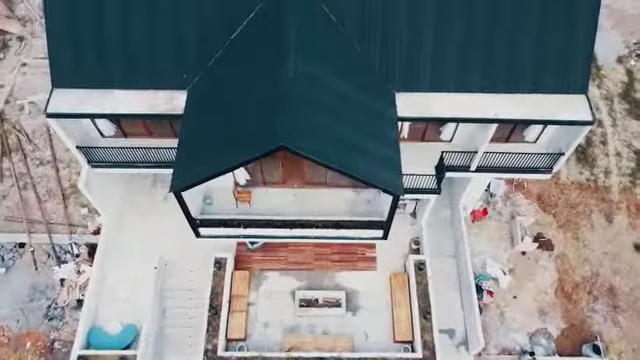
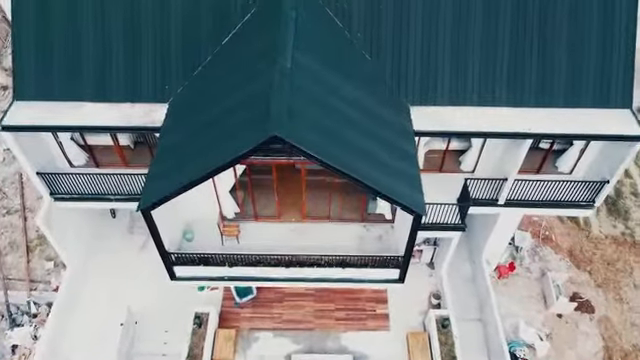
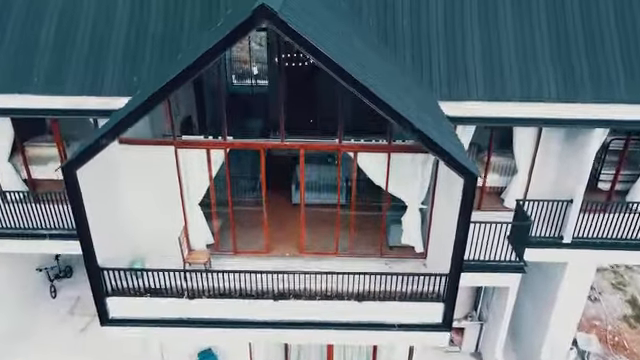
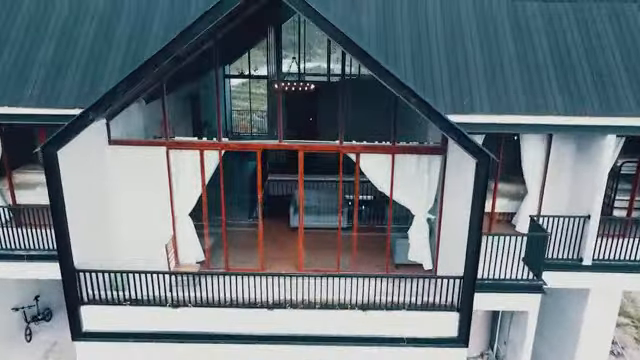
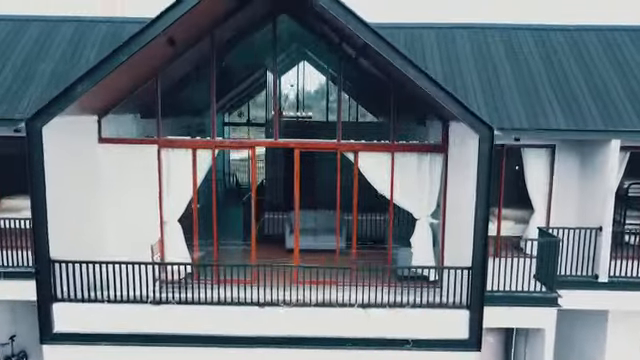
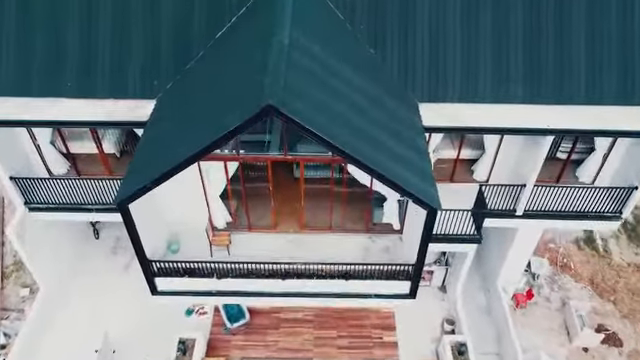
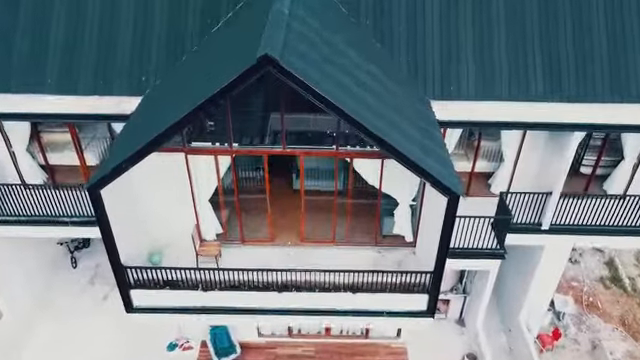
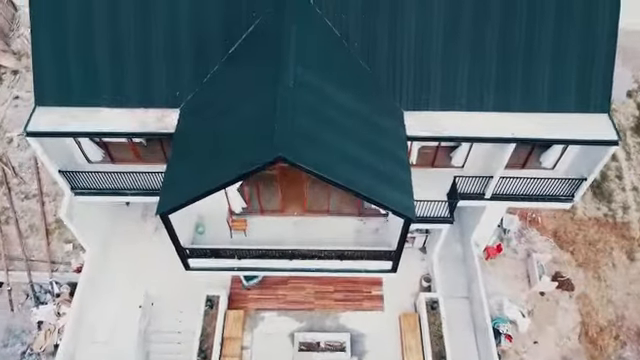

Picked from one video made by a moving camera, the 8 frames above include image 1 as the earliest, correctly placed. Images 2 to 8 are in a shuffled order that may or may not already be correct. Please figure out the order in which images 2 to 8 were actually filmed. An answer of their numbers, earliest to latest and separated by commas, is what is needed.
8, 2, 6, 7, 3, 4, 5
